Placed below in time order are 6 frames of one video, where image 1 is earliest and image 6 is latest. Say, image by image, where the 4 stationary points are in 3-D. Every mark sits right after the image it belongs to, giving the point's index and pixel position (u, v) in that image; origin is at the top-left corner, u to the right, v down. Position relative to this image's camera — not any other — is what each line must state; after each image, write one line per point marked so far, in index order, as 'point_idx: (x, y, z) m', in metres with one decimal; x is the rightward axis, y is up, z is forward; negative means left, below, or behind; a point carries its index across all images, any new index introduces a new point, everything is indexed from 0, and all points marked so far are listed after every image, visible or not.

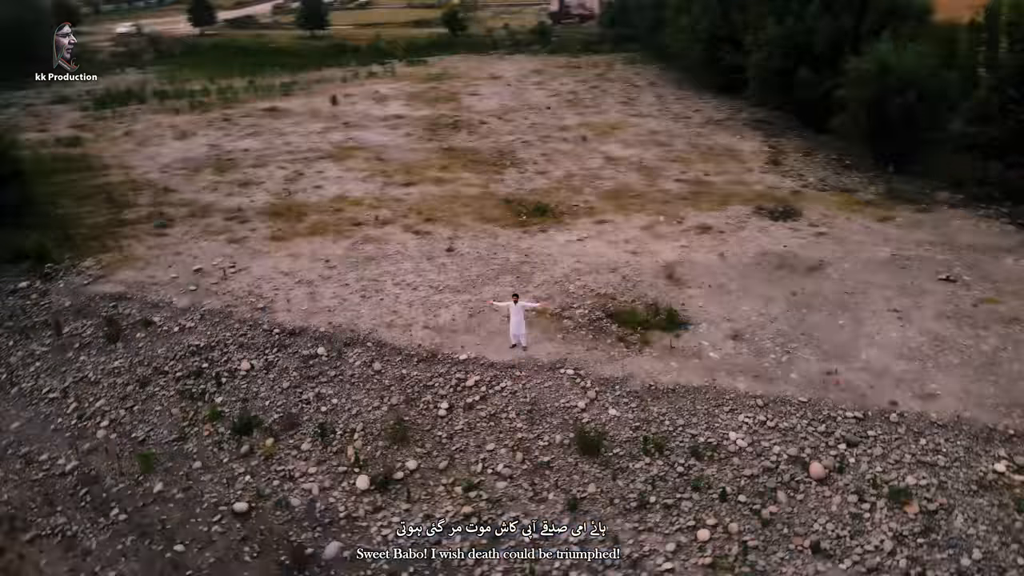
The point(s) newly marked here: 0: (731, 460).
0: (+2.2, -1.7, +7.5) m
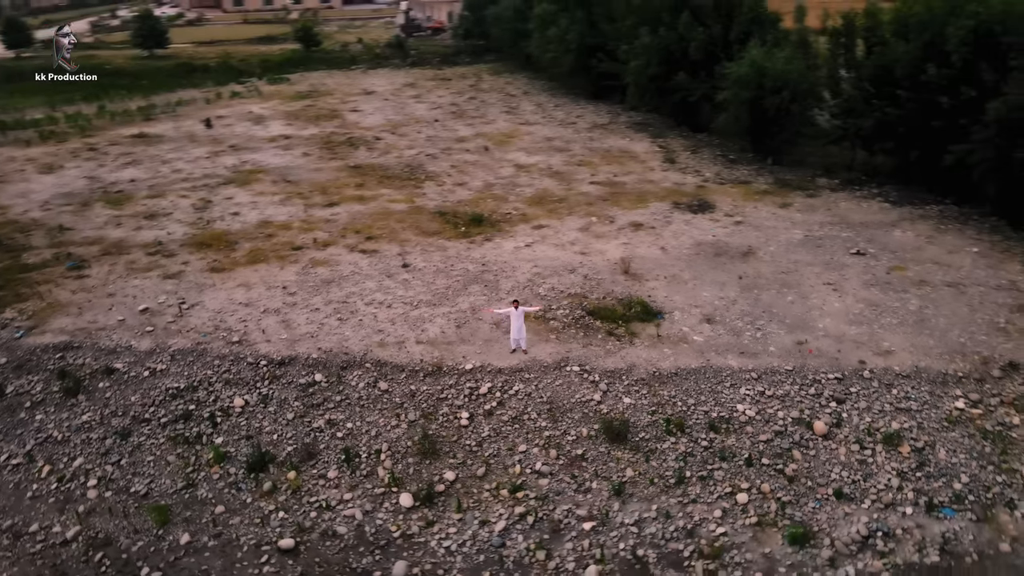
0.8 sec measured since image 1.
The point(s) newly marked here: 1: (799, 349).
0: (+2.6, -1.6, +8.3) m
1: (+3.7, -0.8, +9.5) m
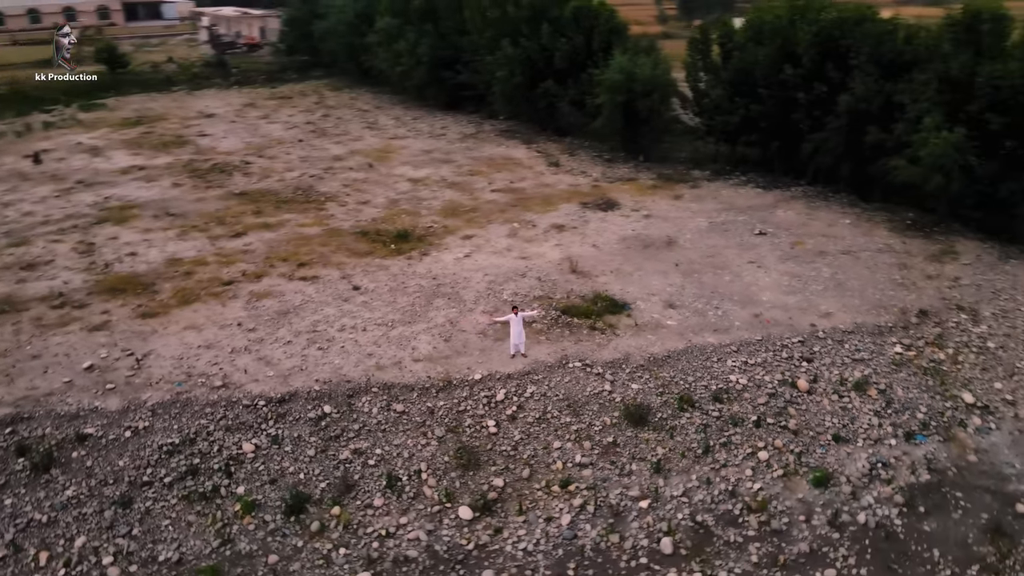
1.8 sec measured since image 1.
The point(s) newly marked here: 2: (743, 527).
0: (+2.9, -1.4, +9.3) m
1: (+3.6, -0.5, +10.7) m
2: (+2.4, -2.5, +7.7) m
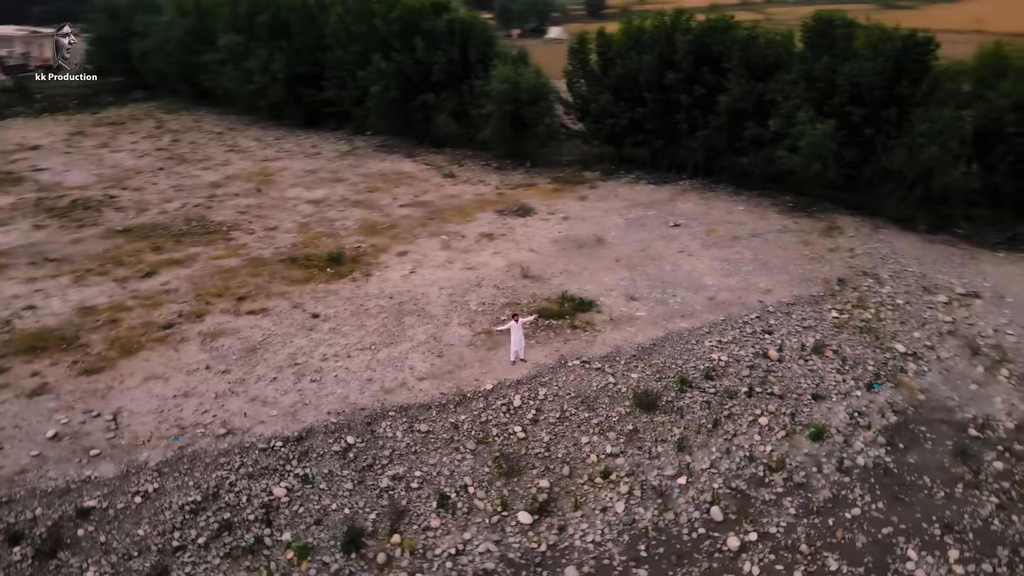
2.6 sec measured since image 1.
0: (+3.0, -1.1, +10.2) m
1: (+3.2, -0.2, +11.8) m
2: (+3.0, -2.3, +8.6) m
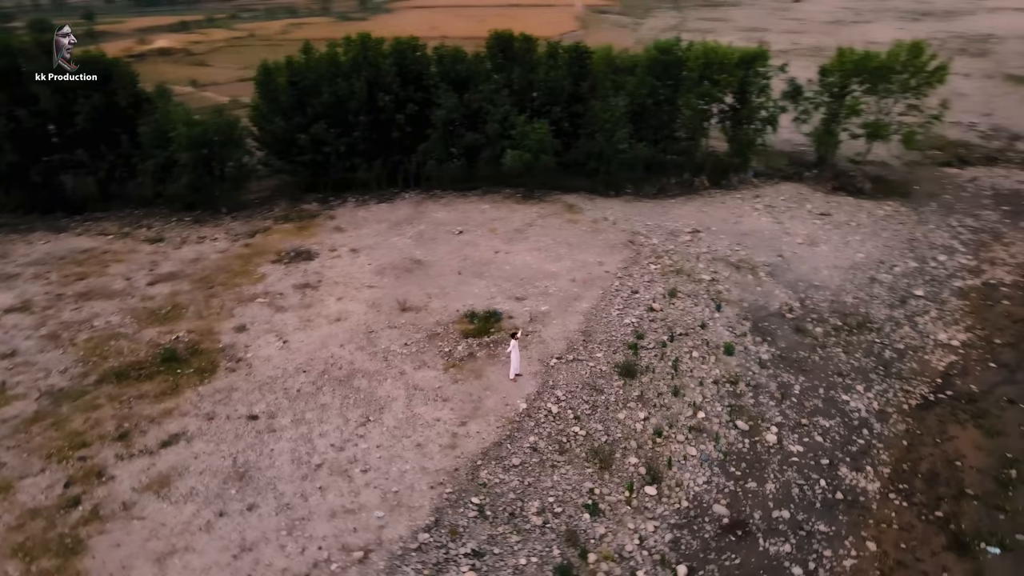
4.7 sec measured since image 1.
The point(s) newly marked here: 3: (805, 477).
0: (+2.3, -0.7, +12.5) m
1: (+1.2, +0.1, +13.8) m
2: (+3.5, -1.6, +11.2) m
3: (+3.8, -2.5, +9.6) m
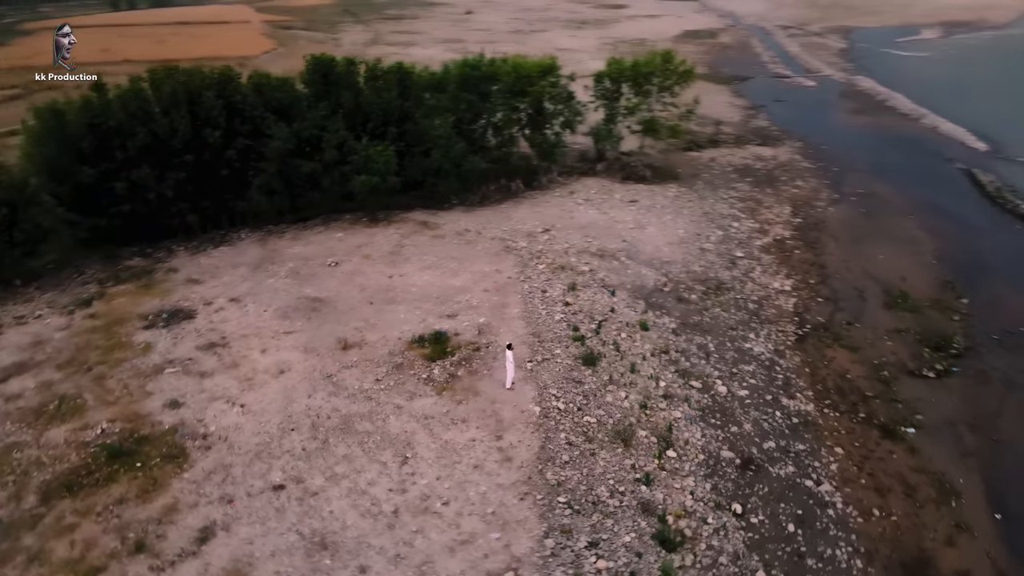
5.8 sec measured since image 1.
0: (+1.2, -0.6, +13.7) m
1: (-0.4, -0.1, +14.5) m
2: (+3.0, -1.2, +13.1) m
3: (+4.0, -2.0, +11.7) m
